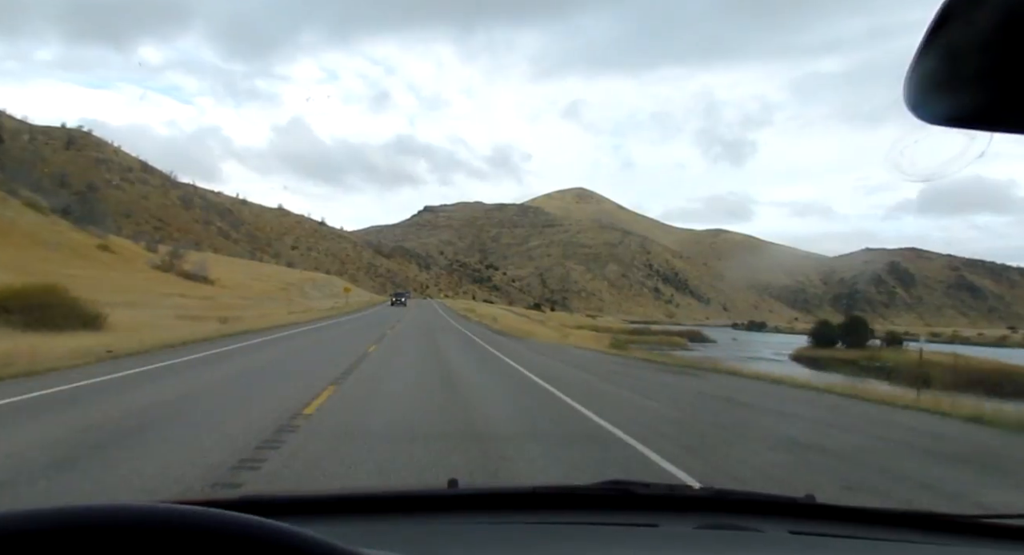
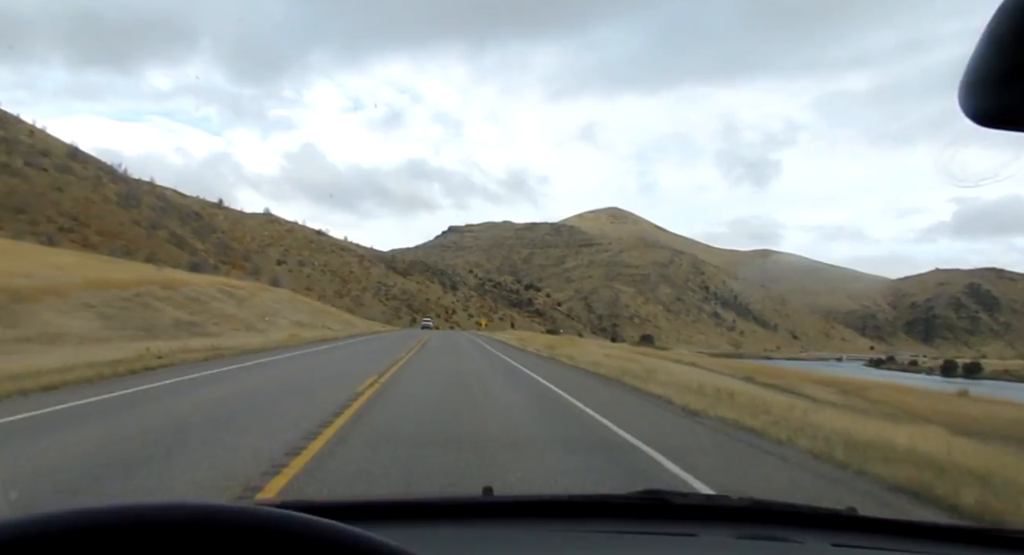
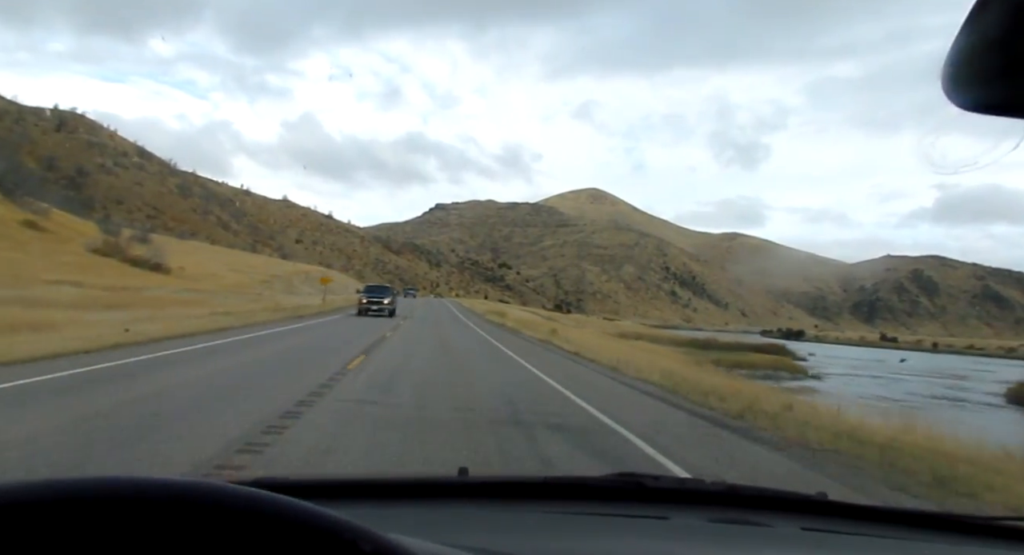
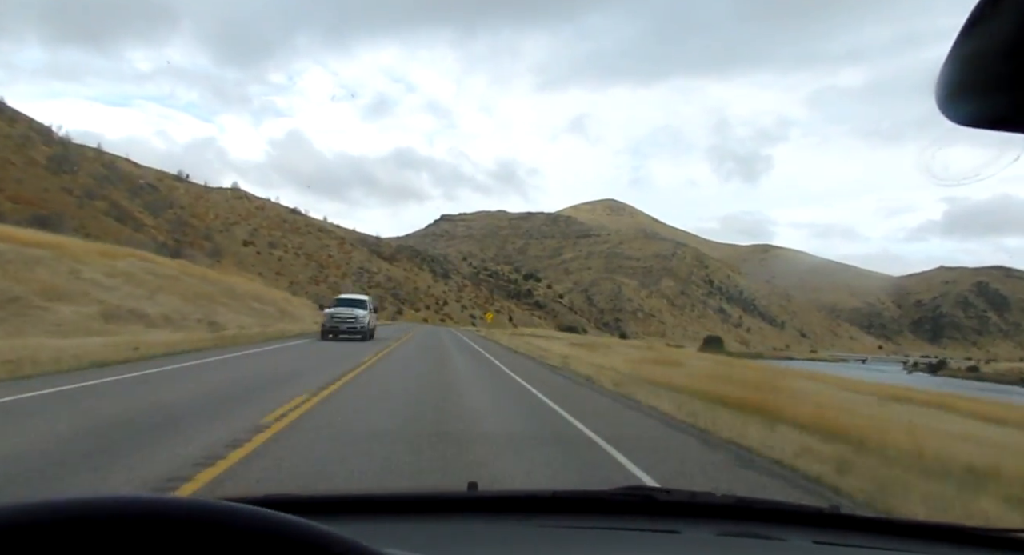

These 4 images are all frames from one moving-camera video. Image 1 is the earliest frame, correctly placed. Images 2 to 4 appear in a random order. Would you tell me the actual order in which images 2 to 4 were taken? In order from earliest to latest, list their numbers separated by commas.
3, 2, 4
